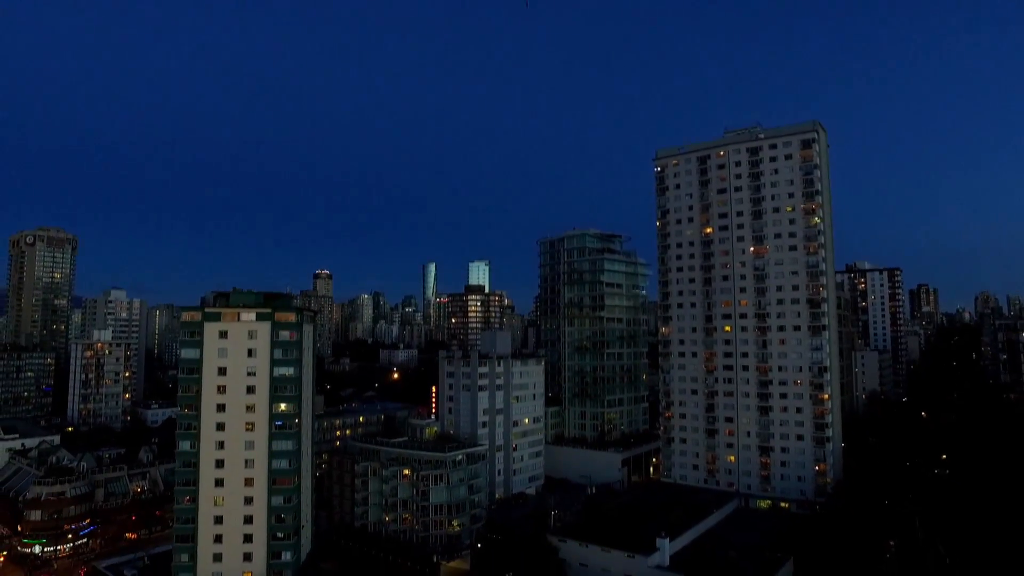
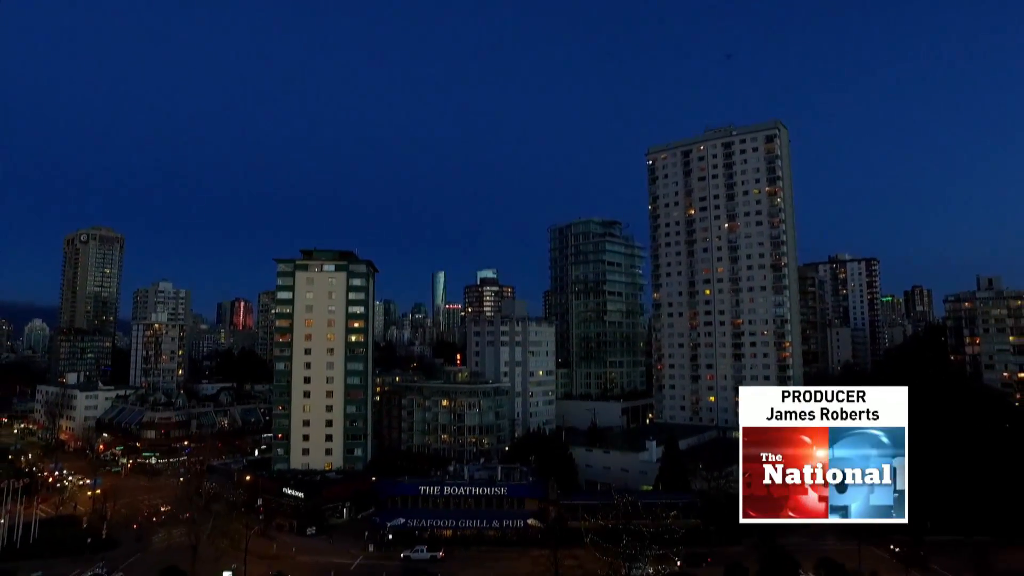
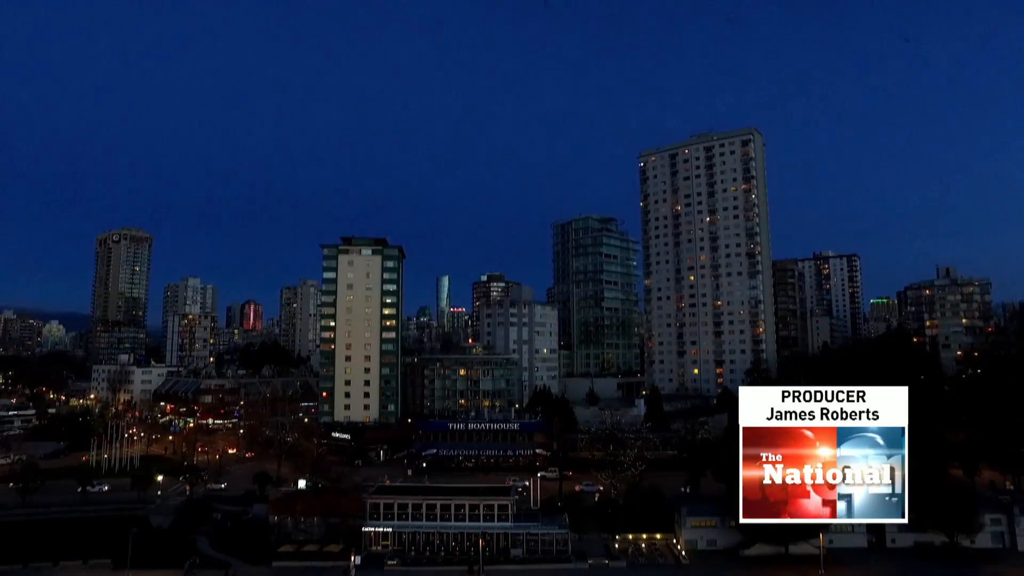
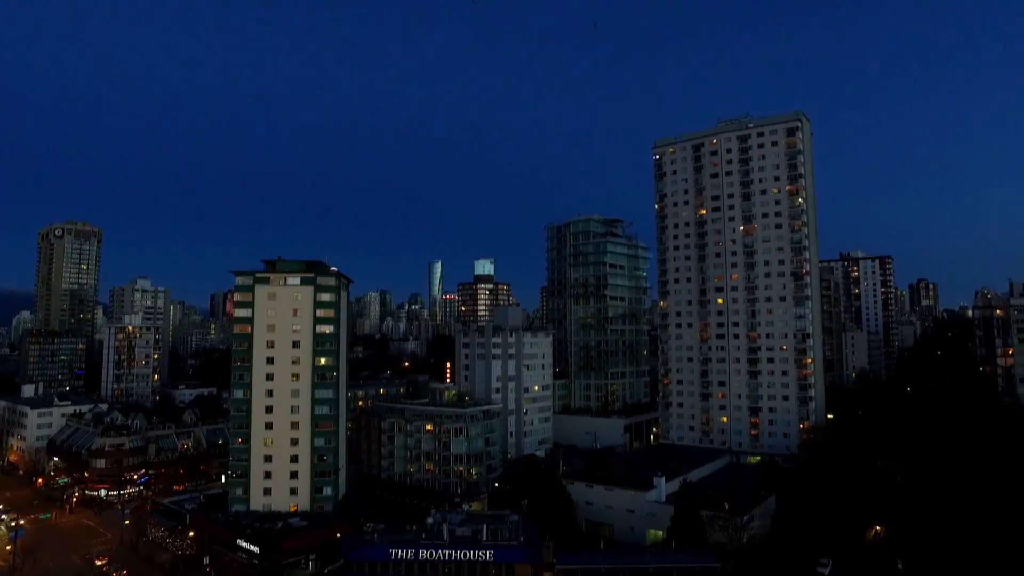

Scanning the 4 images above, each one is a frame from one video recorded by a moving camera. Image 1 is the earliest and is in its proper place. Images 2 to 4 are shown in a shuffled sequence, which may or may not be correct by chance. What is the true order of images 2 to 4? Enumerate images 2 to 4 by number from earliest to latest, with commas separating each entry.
4, 2, 3
